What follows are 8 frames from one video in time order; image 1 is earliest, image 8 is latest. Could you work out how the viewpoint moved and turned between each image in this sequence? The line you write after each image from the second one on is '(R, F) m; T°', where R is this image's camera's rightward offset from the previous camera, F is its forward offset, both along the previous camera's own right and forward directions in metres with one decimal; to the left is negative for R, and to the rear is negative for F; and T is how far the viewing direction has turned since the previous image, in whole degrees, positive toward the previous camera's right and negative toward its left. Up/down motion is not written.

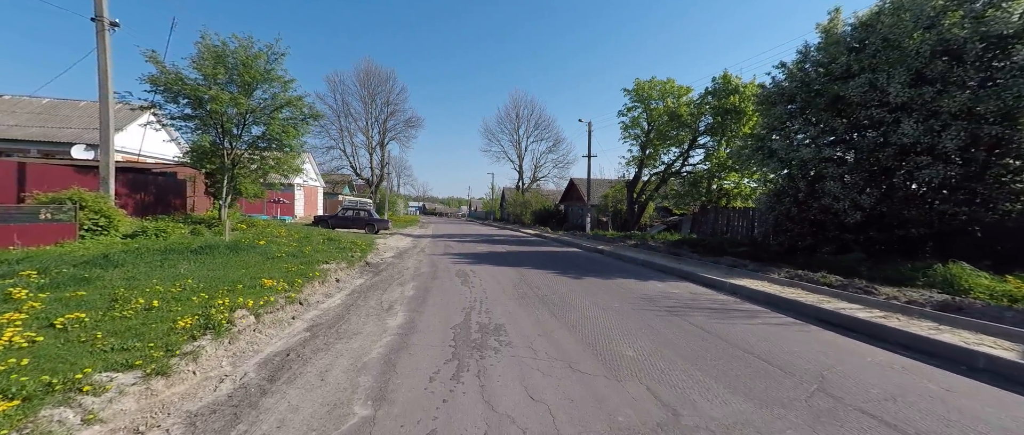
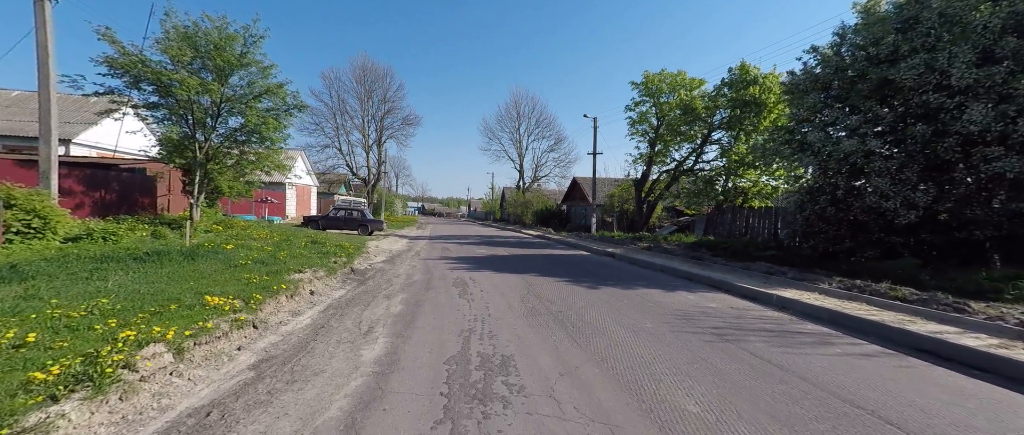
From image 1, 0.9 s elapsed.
(-0.1, +1.4) m; 0°
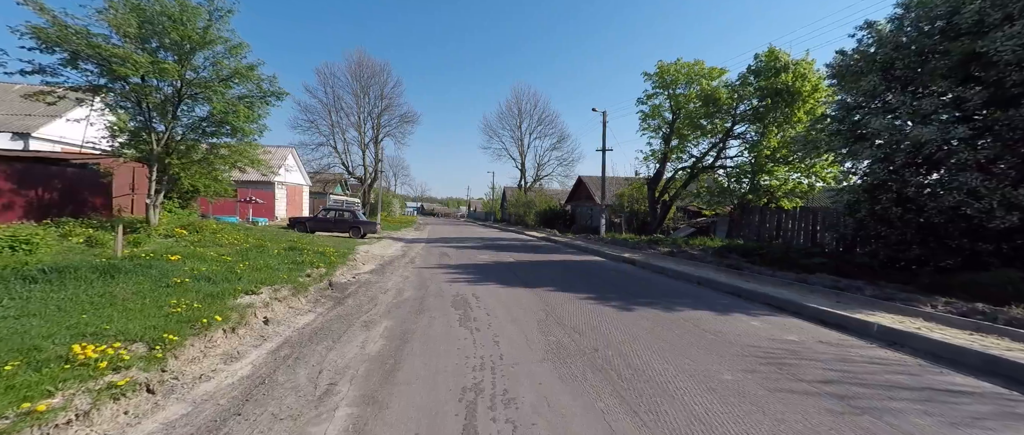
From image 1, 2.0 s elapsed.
(-0.2, +1.8) m; 0°
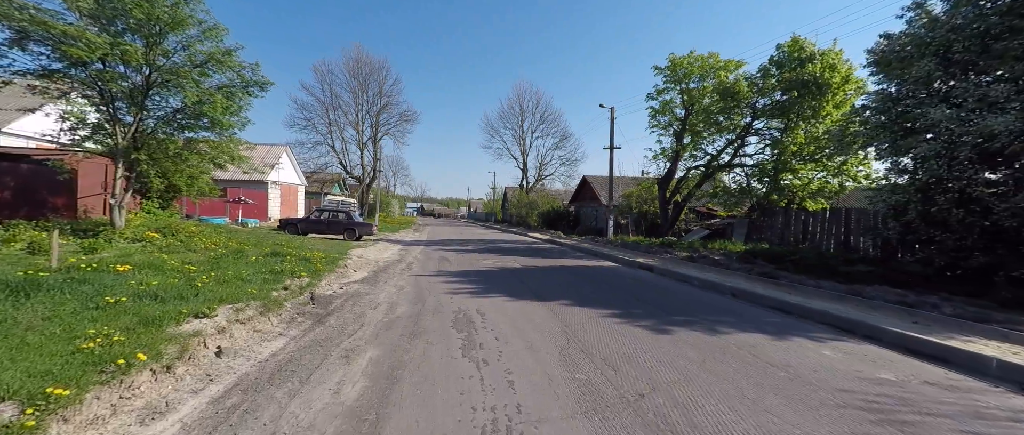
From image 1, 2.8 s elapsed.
(-0.2, +1.2) m; 0°
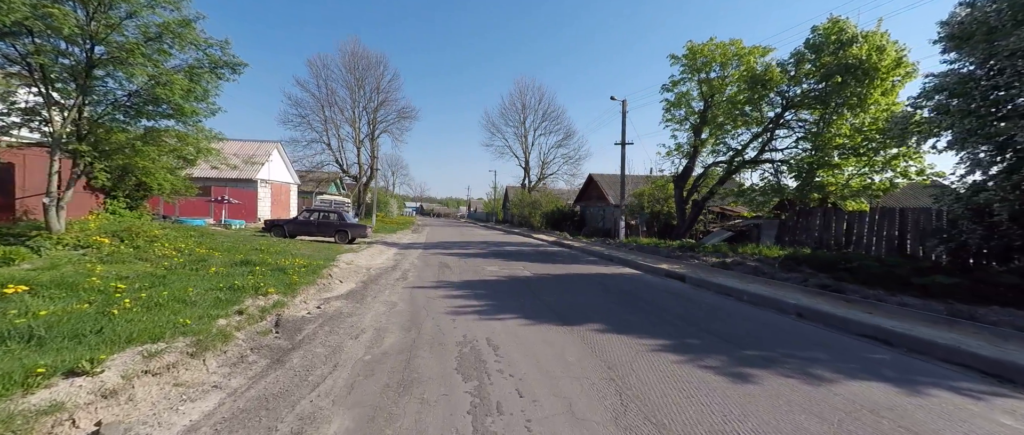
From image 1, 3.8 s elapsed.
(-0.3, +1.6) m; 0°
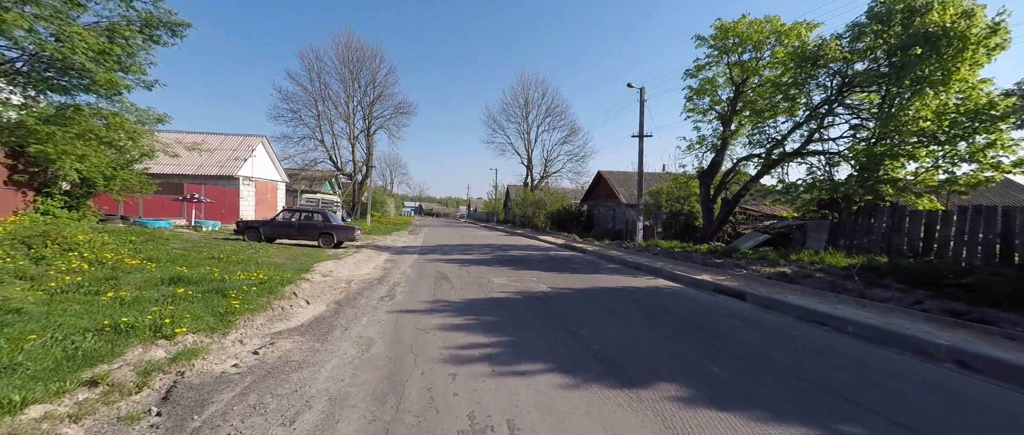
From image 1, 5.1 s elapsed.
(-0.3, +2.2) m; 0°
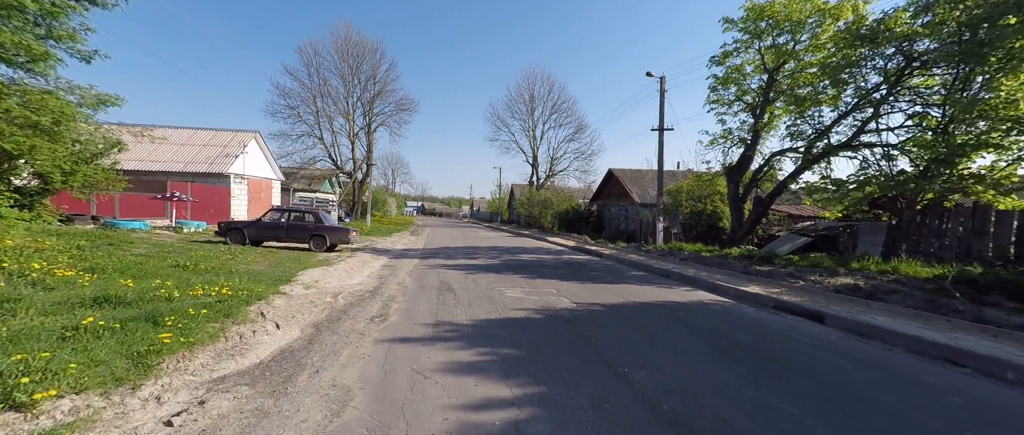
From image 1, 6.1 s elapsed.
(-0.3, +1.6) m; 0°
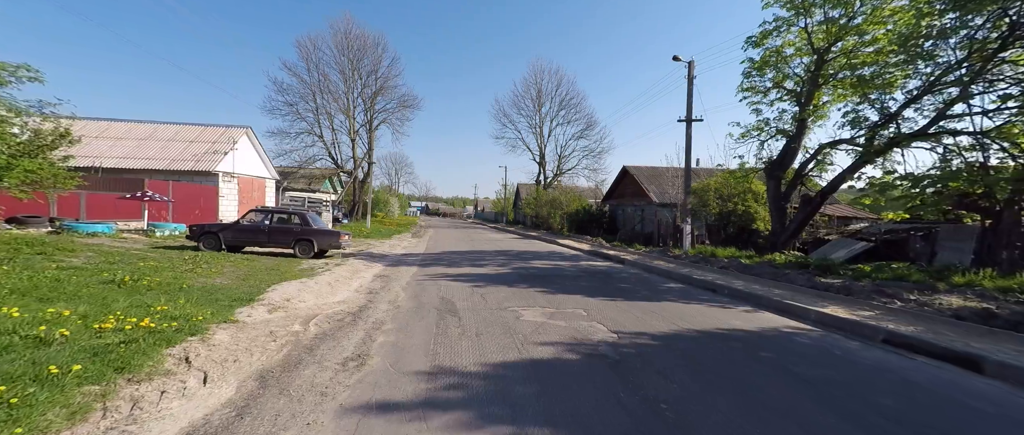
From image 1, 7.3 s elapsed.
(-0.2, +1.9) m; -1°
